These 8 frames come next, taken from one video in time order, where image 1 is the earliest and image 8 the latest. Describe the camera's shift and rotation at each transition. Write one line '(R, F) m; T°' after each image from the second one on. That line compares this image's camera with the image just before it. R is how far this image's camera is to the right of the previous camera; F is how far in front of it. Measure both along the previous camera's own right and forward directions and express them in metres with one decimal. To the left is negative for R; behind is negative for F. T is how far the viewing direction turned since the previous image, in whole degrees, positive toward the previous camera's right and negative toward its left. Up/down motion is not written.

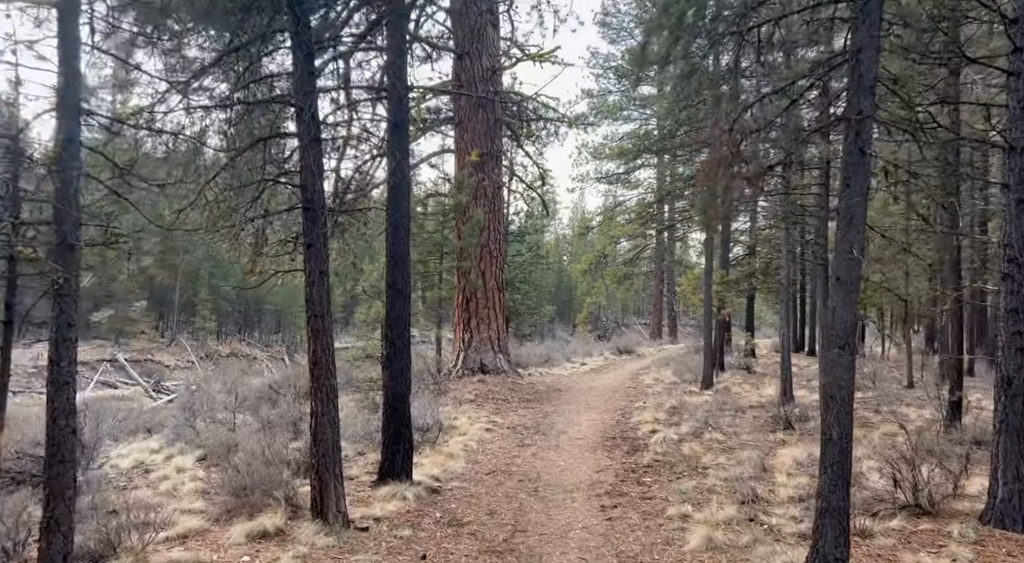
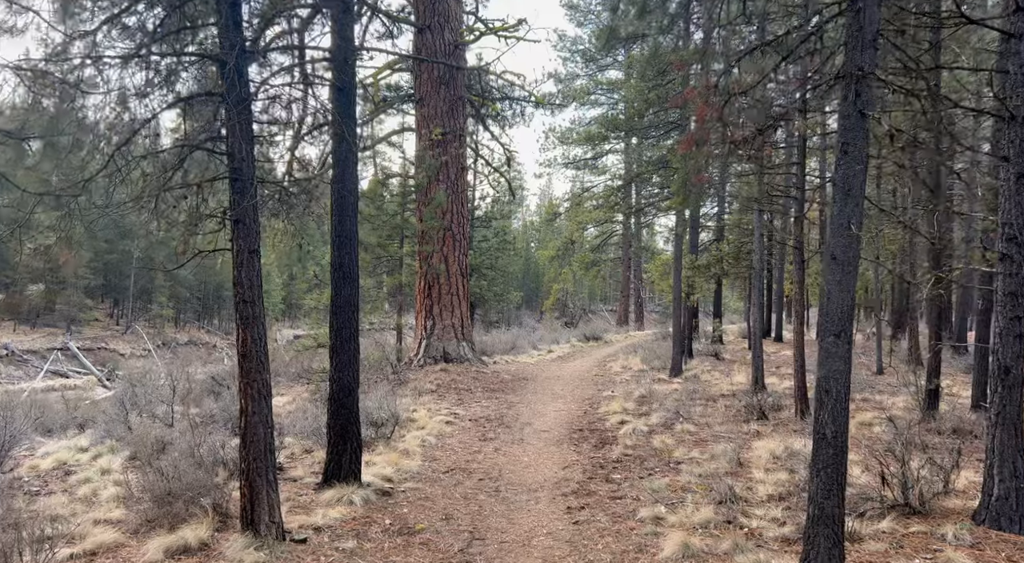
(+0.1, +0.6) m; +2°
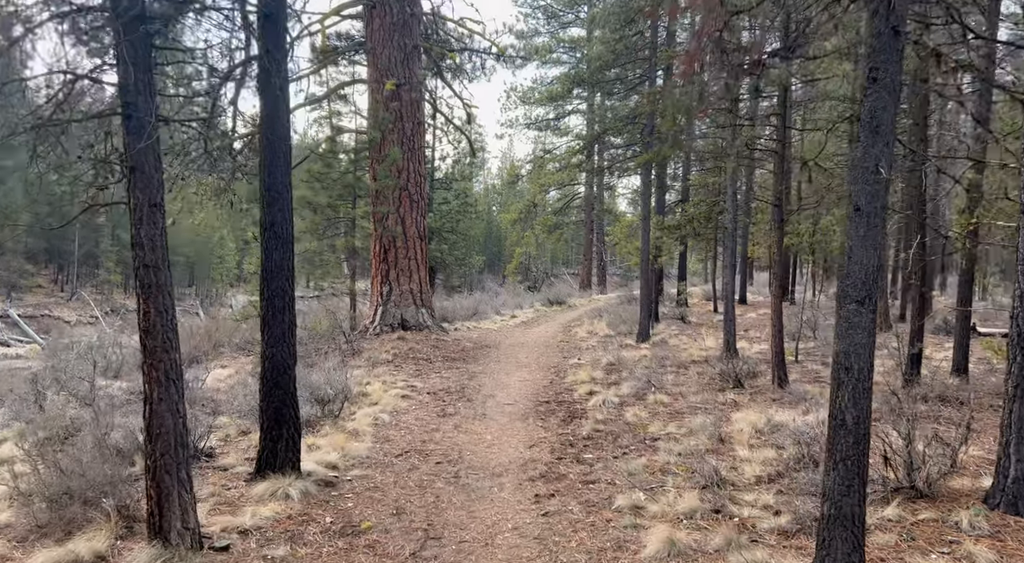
(0.0, +0.8) m; +3°
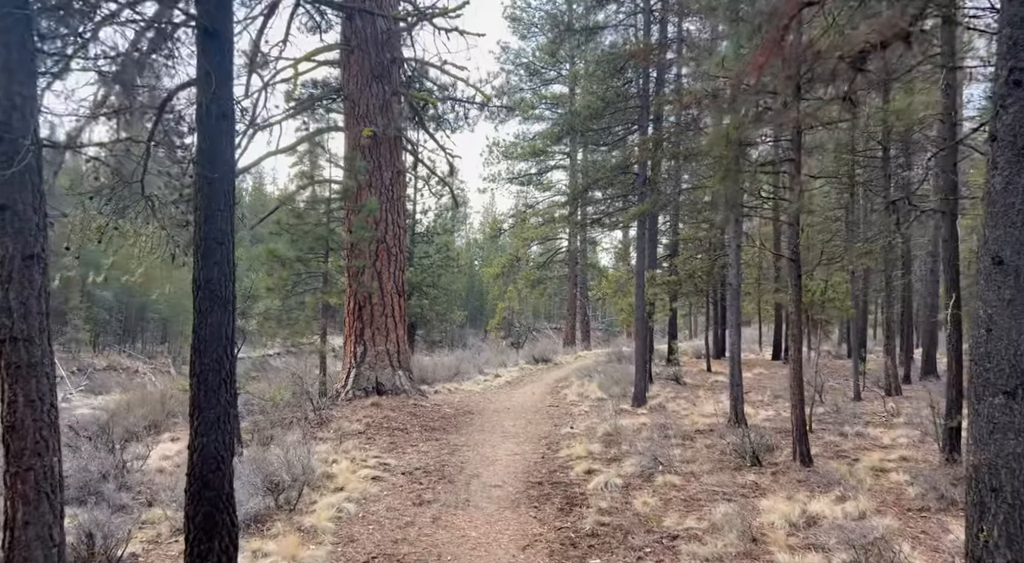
(-0.1, +1.1) m; +1°
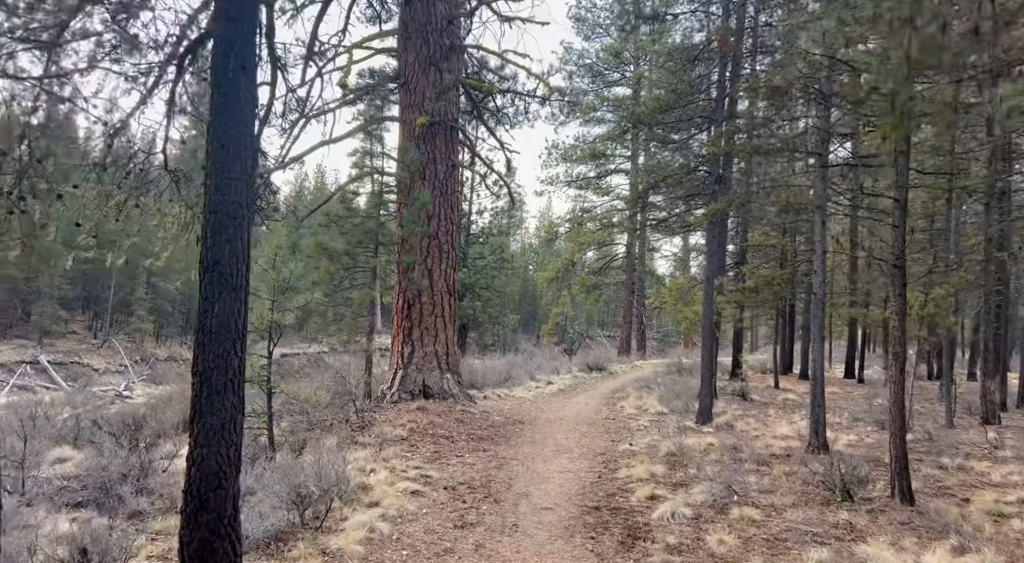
(-0.1, +0.9) m; -4°
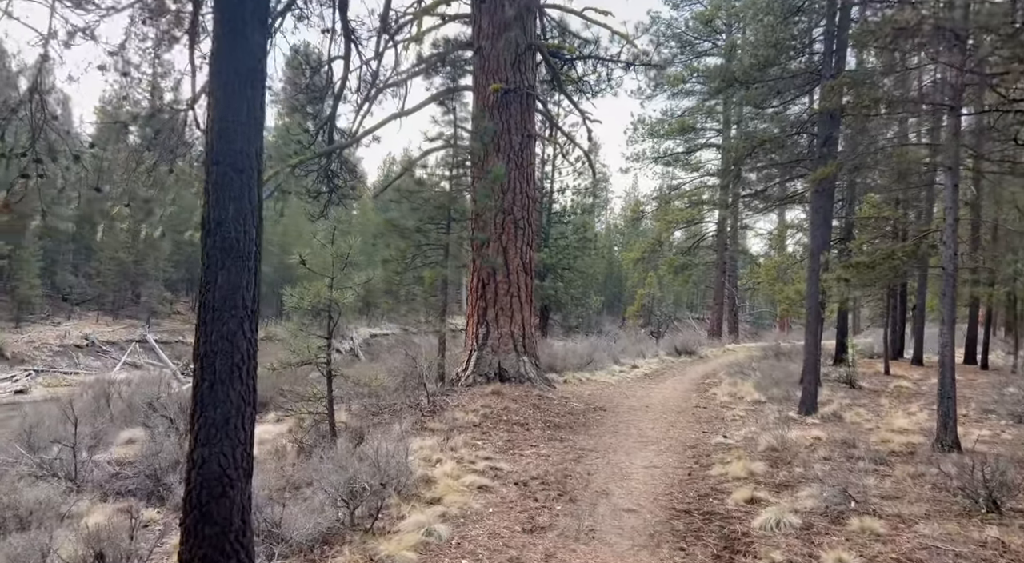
(+0.1, +0.9) m; -6°
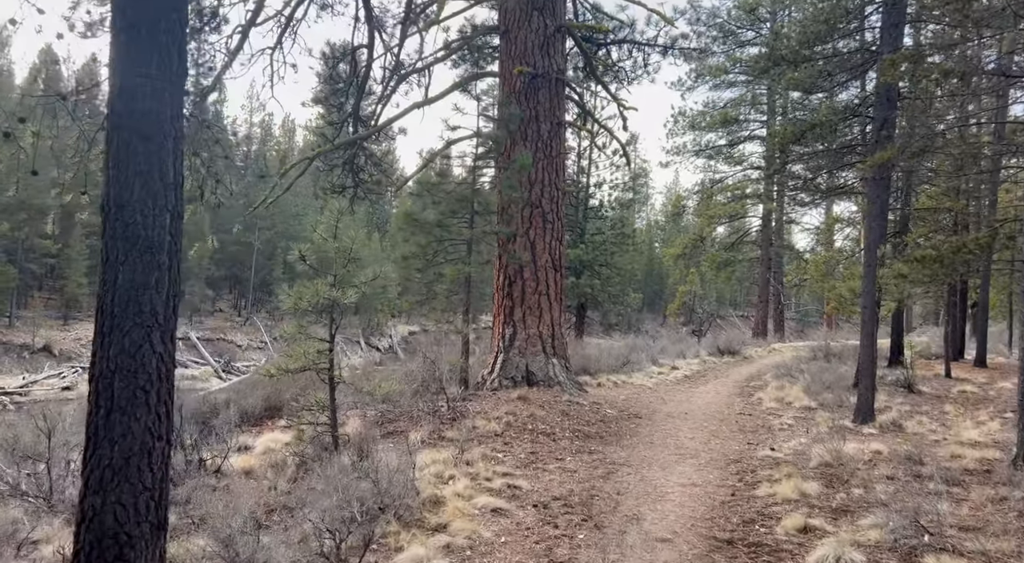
(+0.2, +0.8) m; -3°
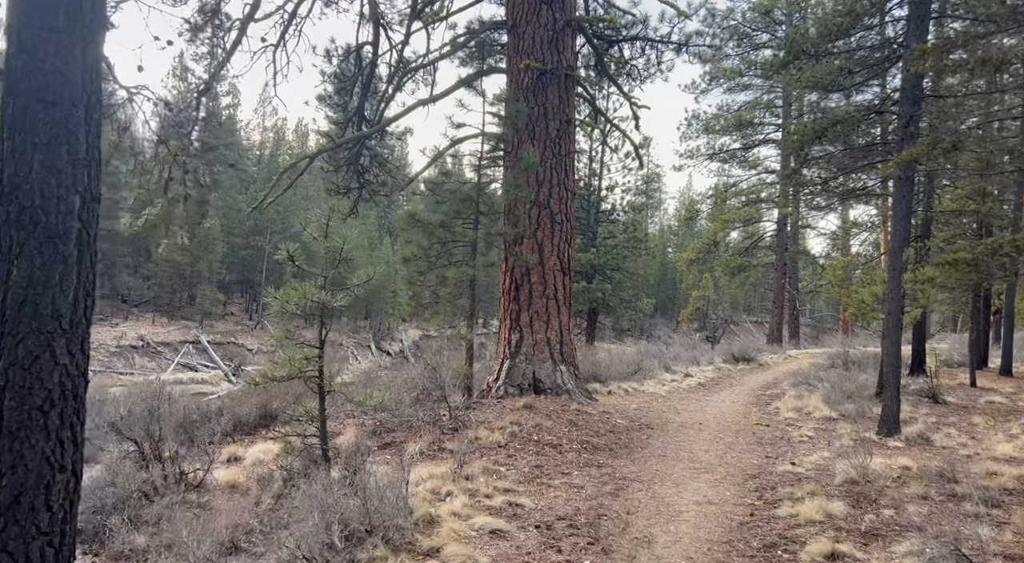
(+0.1, +0.5) m; -1°
